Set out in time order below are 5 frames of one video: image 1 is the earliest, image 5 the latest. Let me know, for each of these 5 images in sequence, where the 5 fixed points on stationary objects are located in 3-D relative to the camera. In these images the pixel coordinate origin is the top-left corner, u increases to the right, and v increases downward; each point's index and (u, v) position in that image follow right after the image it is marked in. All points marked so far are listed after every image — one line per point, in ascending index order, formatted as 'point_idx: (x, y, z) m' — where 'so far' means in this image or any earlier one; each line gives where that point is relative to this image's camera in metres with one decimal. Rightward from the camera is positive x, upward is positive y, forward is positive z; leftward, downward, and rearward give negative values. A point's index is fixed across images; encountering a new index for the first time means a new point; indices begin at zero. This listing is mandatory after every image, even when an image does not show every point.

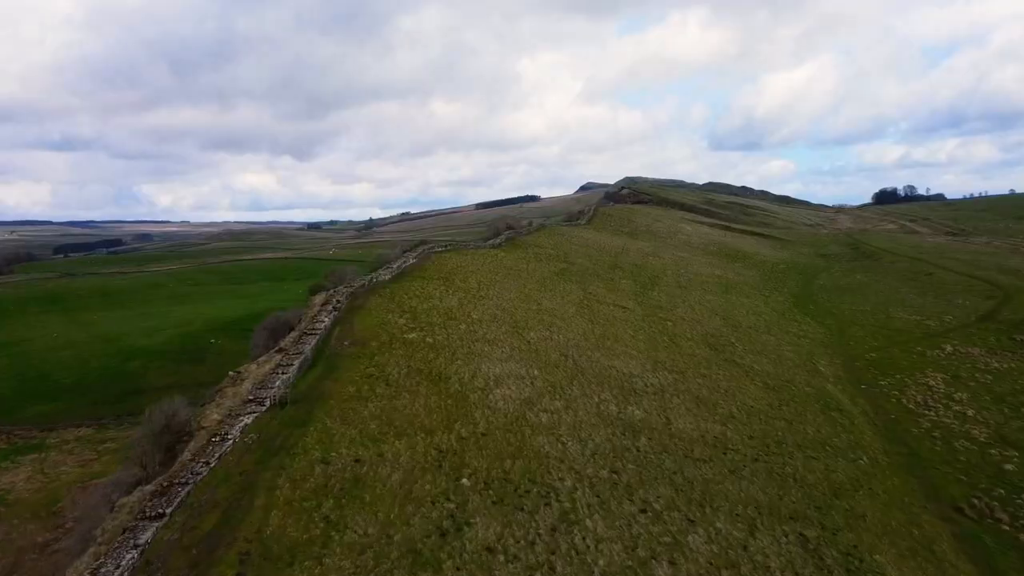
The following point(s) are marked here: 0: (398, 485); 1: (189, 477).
0: (-2.7, -4.7, +17.0) m
1: (-7.1, -4.2, +15.6) m
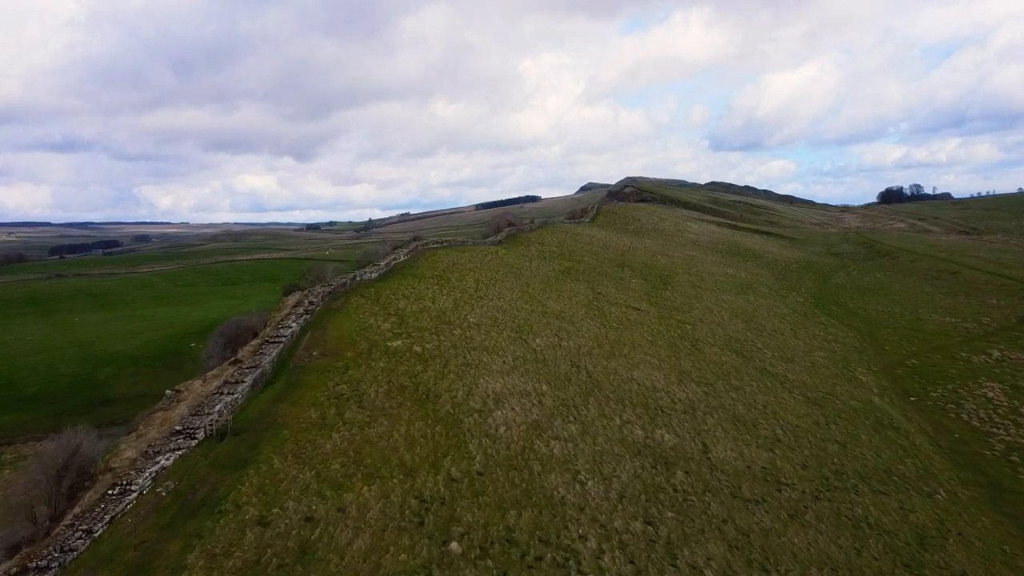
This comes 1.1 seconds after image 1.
0: (-2.6, -4.7, +12.4) m
1: (-7.0, -4.1, +10.9) m
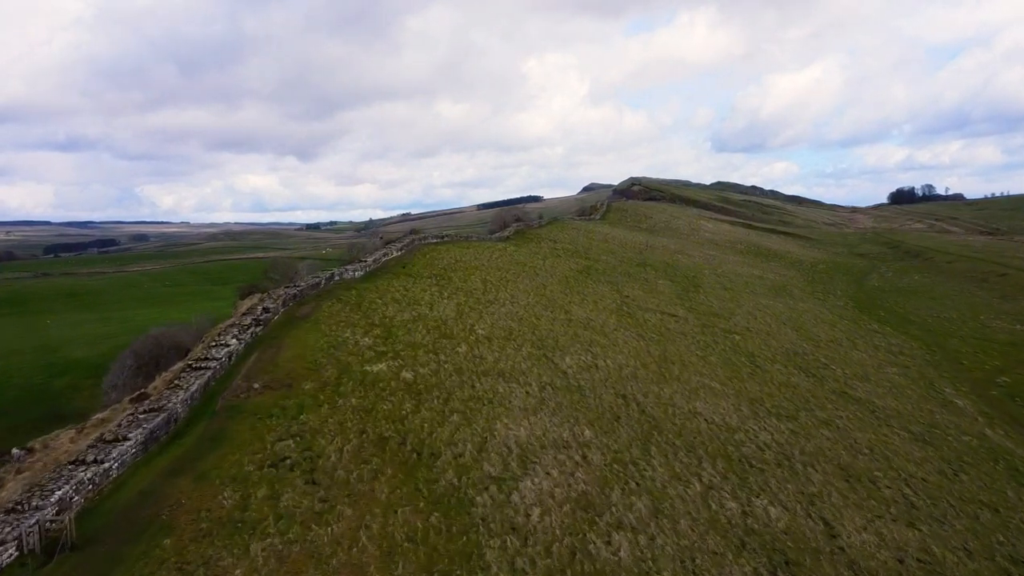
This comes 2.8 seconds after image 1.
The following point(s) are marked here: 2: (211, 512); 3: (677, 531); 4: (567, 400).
0: (-2.0, -4.7, +5.4) m
1: (-6.4, -4.2, +3.9) m
2: (-4.4, -3.2, +10.4) m
3: (+3.0, -4.4, +12.9) m
4: (+1.5, -2.9, +18.8) m
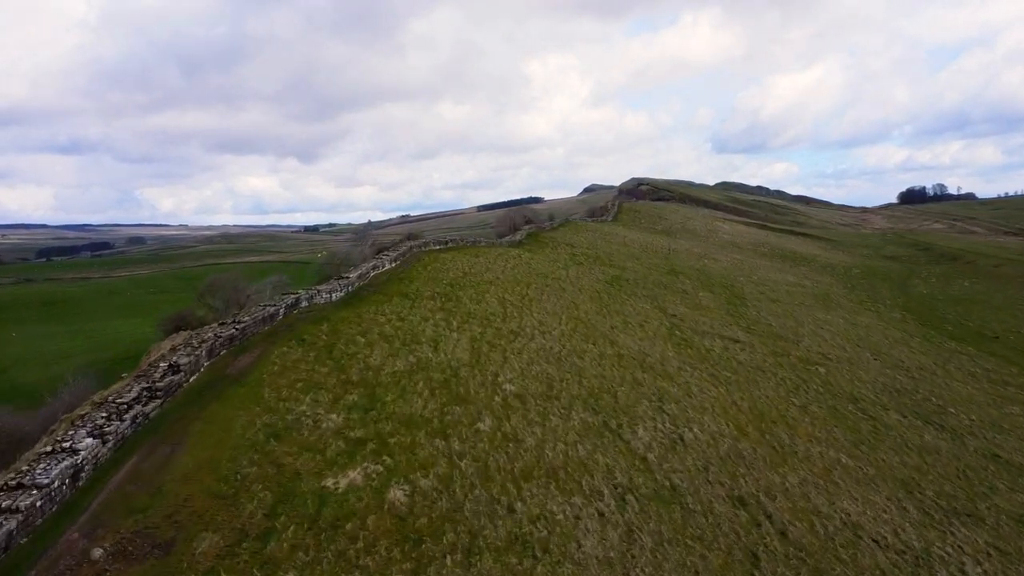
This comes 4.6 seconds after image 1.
0: (-1.0, -5.5, -2.2) m
1: (-5.4, -4.9, -3.6) m
2: (-3.4, -4.0, +2.9) m
3: (+4.0, -5.2, +5.3) m
4: (+2.5, -3.7, +11.2) m
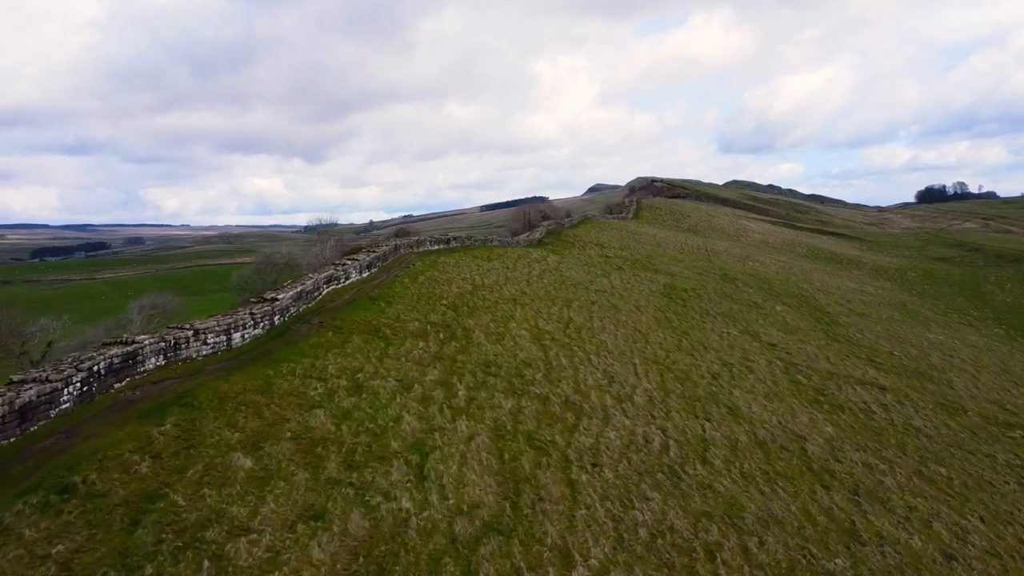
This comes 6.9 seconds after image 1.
0: (-0.2, -6.1, -12.4) m
1: (-4.6, -5.5, -13.8) m
2: (-2.6, -4.6, -7.4) m
3: (+4.8, -5.8, -4.9) m
4: (+3.4, -4.3, +0.9) m
